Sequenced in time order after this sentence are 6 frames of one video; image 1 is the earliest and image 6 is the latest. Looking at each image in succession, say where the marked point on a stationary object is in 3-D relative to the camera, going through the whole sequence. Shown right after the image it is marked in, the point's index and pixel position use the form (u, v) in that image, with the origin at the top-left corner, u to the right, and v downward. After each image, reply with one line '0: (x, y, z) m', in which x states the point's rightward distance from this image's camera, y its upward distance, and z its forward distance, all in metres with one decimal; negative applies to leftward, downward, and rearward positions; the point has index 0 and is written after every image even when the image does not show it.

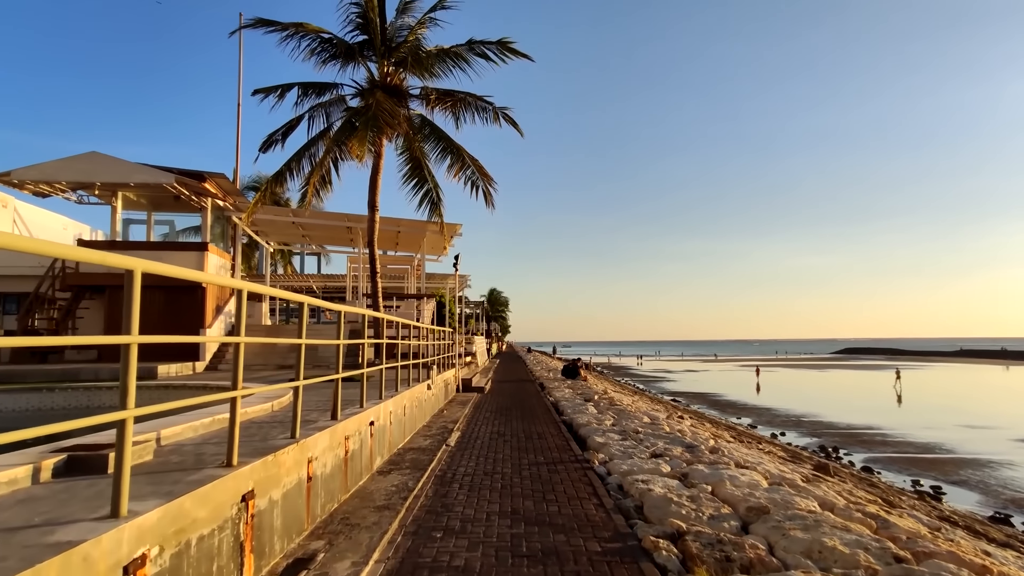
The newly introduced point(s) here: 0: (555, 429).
0: (+0.7, -2.3, +9.9) m
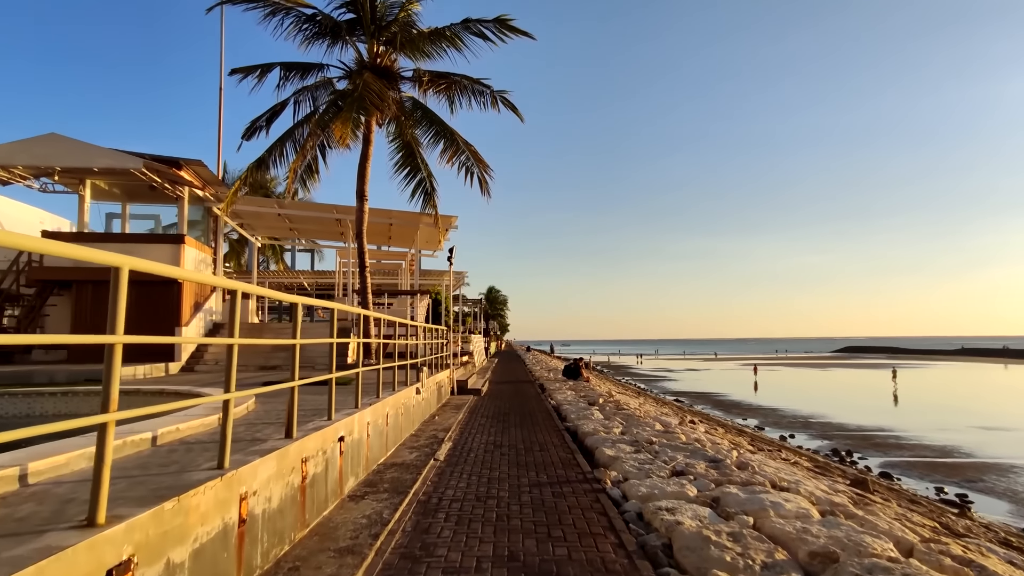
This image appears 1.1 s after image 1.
0: (+0.7, -2.2, +8.9) m
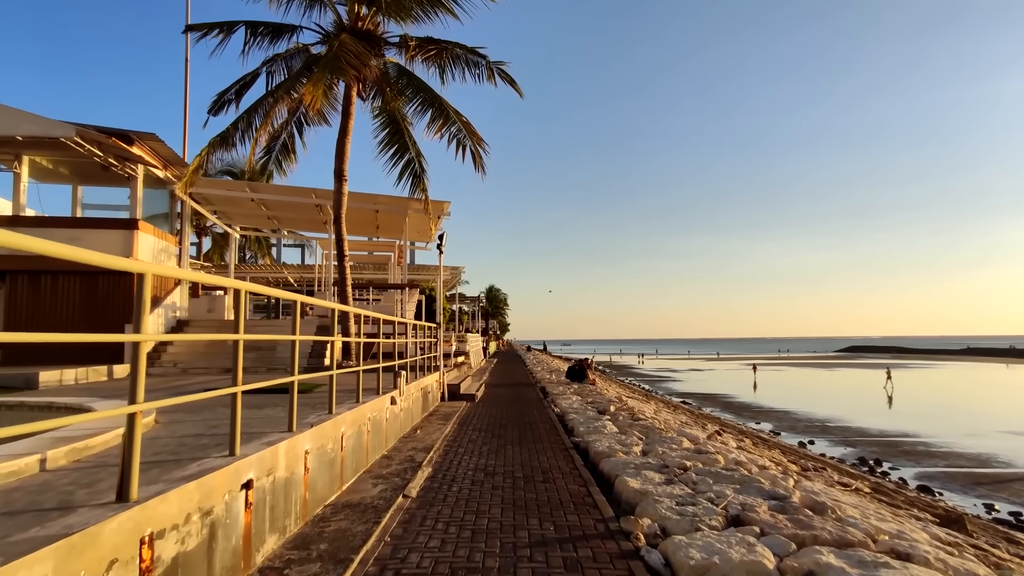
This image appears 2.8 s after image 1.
0: (+0.6, -2.0, +7.0) m
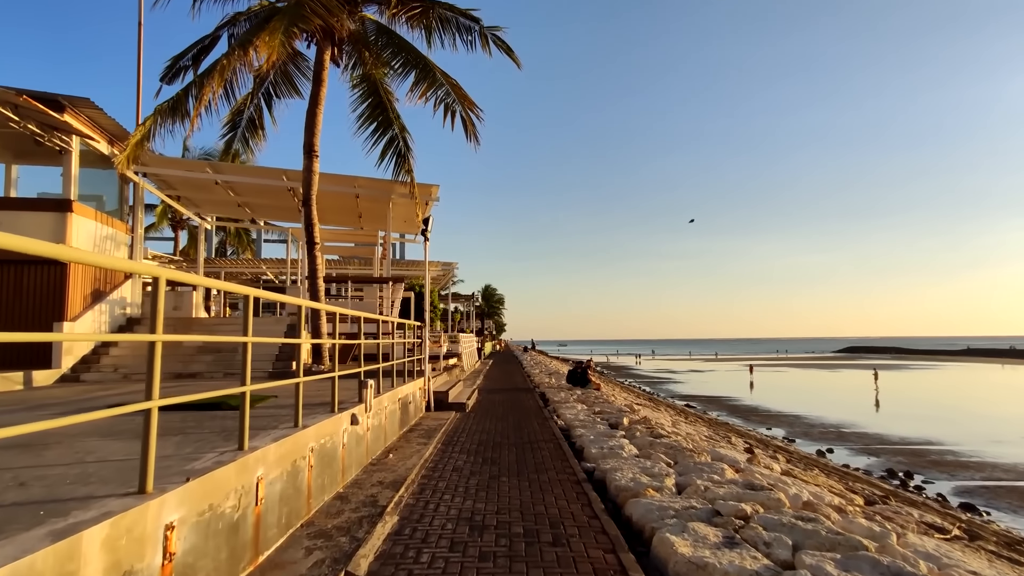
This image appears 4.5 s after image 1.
0: (+0.6, -1.9, +5.2) m
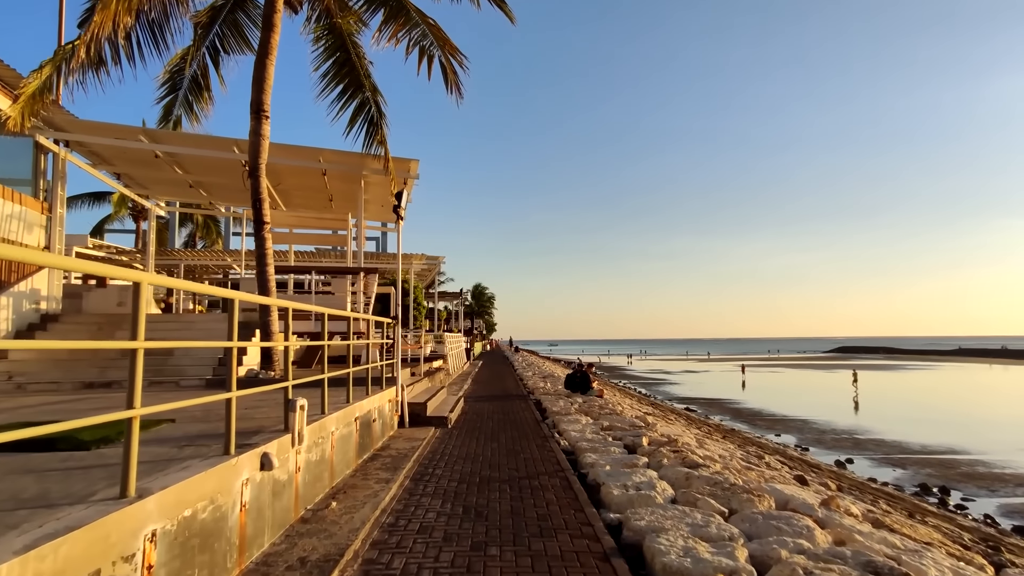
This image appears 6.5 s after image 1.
0: (+0.6, -1.7, +3.1) m
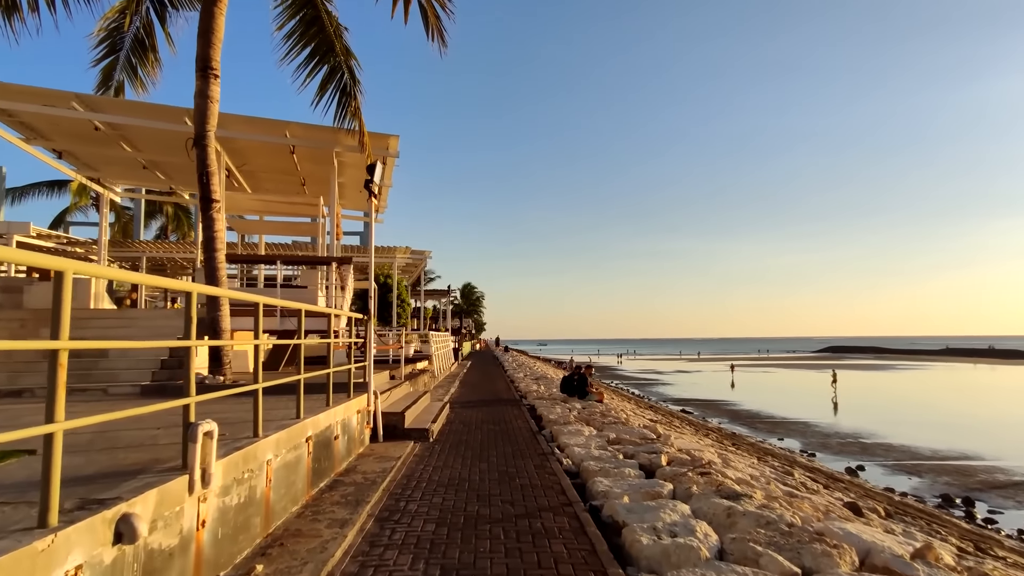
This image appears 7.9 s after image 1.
0: (+0.6, -1.6, +1.6) m
